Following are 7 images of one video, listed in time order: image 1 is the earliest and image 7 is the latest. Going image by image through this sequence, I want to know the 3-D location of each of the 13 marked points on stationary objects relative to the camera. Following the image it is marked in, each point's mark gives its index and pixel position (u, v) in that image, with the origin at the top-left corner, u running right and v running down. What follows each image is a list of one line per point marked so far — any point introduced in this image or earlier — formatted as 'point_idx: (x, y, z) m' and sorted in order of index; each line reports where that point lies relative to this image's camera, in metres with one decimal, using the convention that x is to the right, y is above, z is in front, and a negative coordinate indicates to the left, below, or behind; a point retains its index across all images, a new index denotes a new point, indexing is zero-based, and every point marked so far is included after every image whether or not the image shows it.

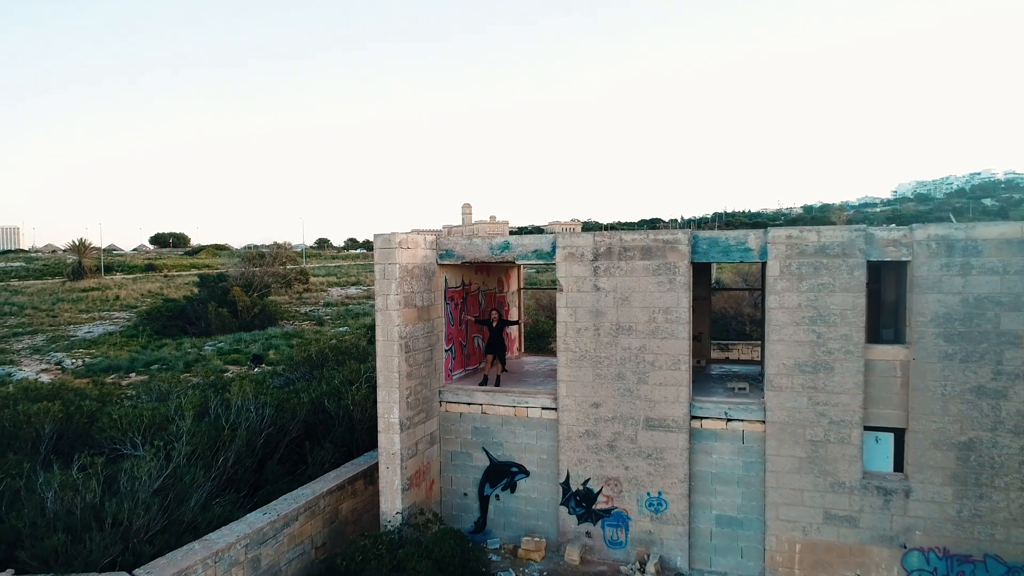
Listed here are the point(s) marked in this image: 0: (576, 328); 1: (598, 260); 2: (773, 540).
0: (+0.6, -0.3, +7.0) m
1: (+0.7, +0.2, +6.9) m
2: (+2.1, -2.0, +6.4) m
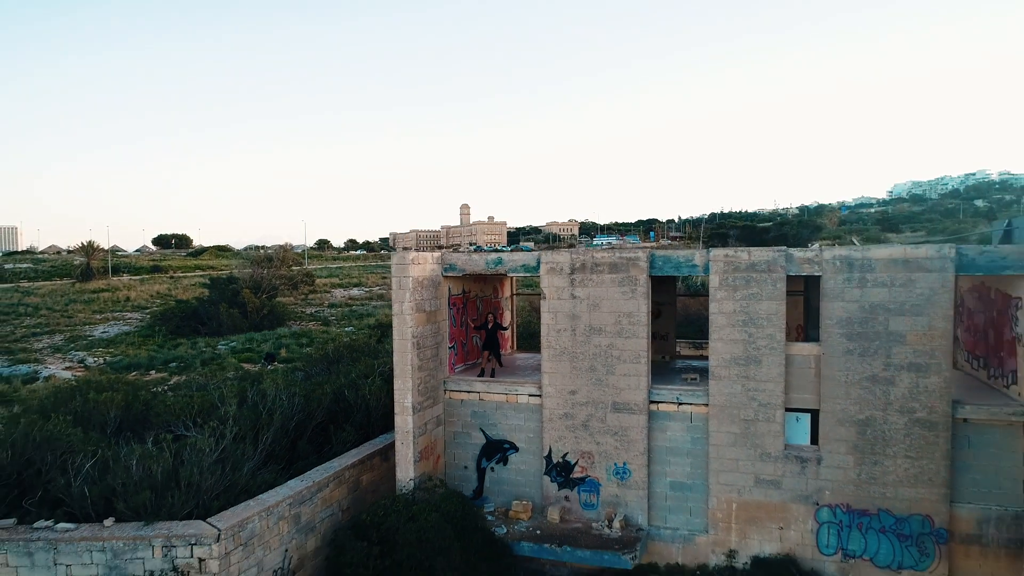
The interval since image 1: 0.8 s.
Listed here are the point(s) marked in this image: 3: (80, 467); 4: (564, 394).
0: (+0.5, -0.4, +8.6) m
1: (+0.6, +0.2, +8.4) m
2: (+2.0, -2.1, +8.0) m
3: (-4.0, -1.8, +7.9) m
4: (+0.5, -1.1, +8.6) m
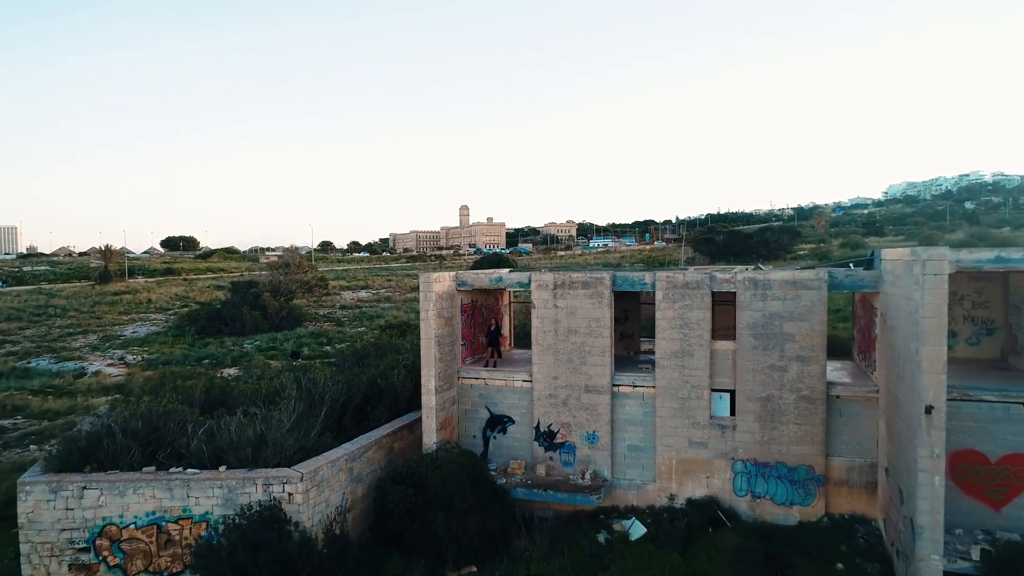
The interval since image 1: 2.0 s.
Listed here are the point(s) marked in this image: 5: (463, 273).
0: (+0.4, -0.6, +11.4) m
1: (+0.6, 0.0, +11.2) m
2: (+2.0, -2.2, +10.8) m
3: (-4.1, -2.0, +10.6) m
4: (+0.5, -1.3, +11.3) m
5: (-0.7, +0.2, +12.4) m
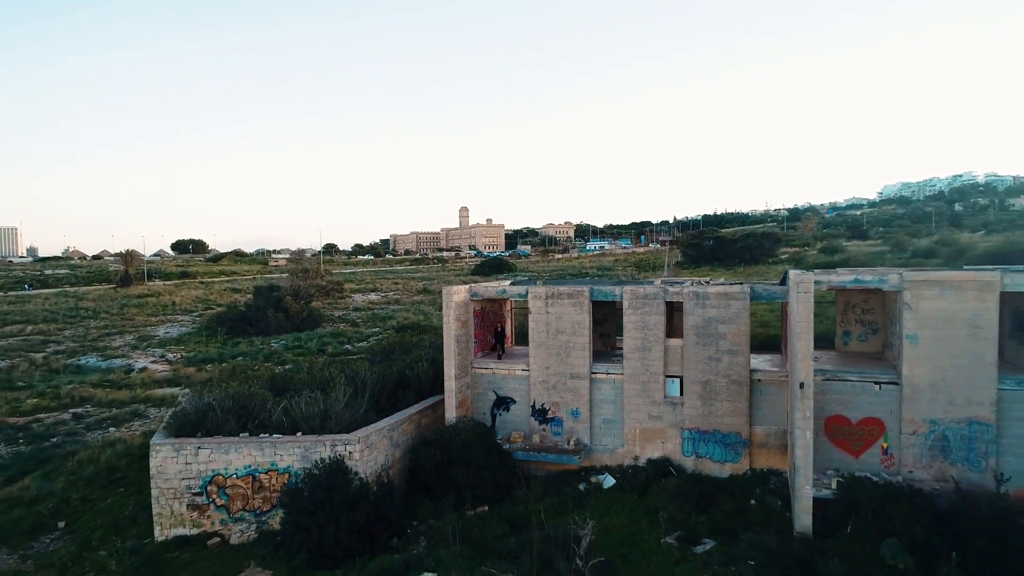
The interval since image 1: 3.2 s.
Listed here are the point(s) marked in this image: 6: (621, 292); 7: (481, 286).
0: (+0.5, -0.7, +14.7) m
1: (+0.6, -0.2, +14.6) m
2: (+2.0, -2.4, +14.1) m
3: (-4.0, -2.2, +14.0) m
4: (+0.5, -1.4, +14.7) m
5: (-0.7, 0.0, +15.7) m
6: (+1.9, -0.1, +14.1) m
7: (-0.6, 0.0, +15.4) m
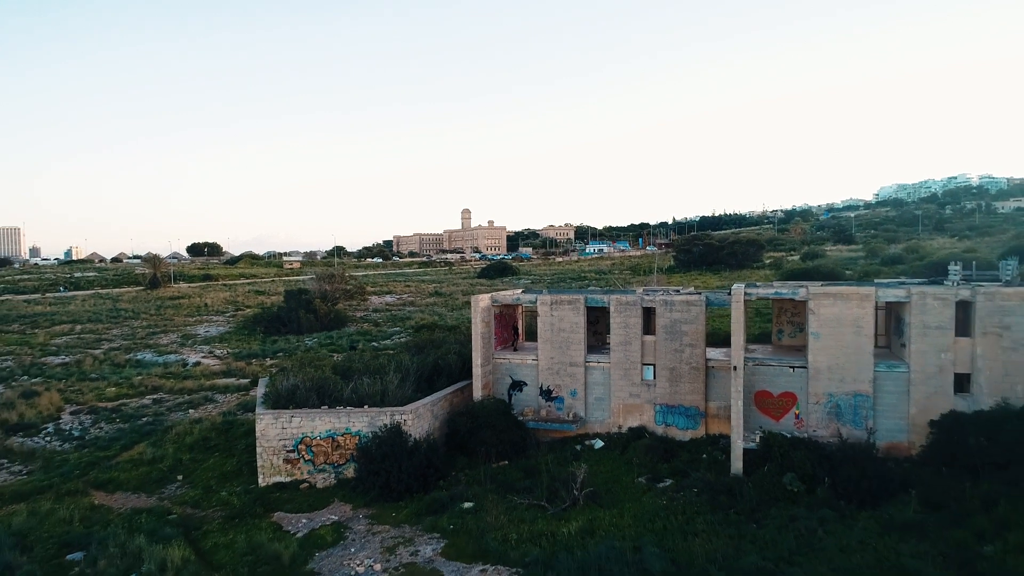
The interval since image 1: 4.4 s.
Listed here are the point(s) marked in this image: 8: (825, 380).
0: (+0.8, -0.9, +19.0) m
1: (+0.9, -0.4, +18.9) m
2: (+2.3, -2.6, +18.4) m
3: (-3.7, -2.4, +18.3) m
4: (+0.8, -1.6, +19.0) m
5: (-0.4, -0.1, +20.0) m
6: (+2.2, -0.3, +18.4) m
7: (-0.3, -0.2, +19.7) m
8: (+5.9, -1.7, +15.2) m
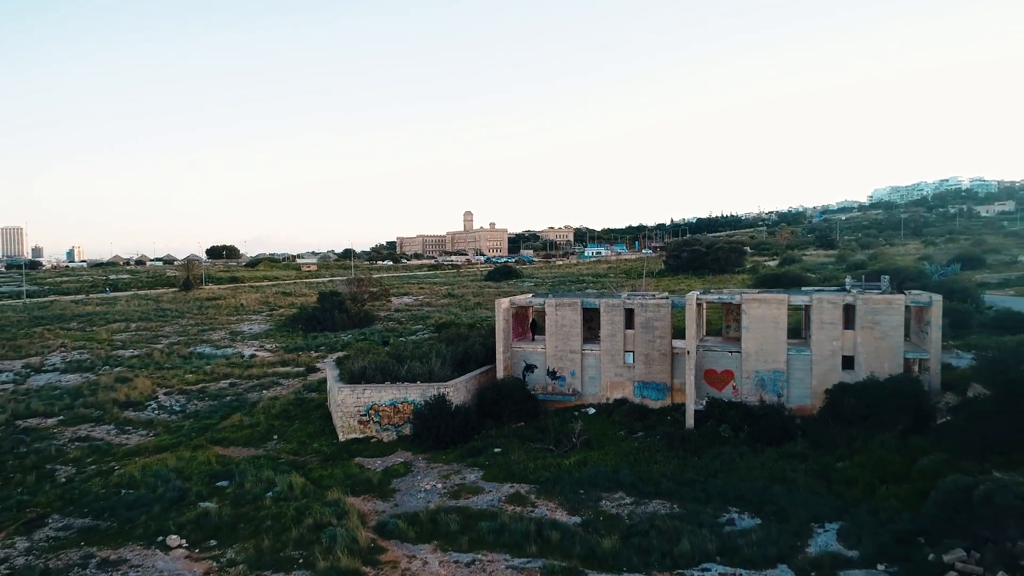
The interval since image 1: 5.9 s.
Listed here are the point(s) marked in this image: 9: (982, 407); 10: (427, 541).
0: (+1.2, -1.1, +25.0) m
1: (+1.4, -0.6, +24.9) m
2: (+2.7, -2.8, +24.4) m
3: (-3.3, -2.6, +24.3) m
4: (+1.3, -1.8, +25.0) m
5: (0.0, -0.3, +26.0) m
6: (+2.6, -0.4, +24.4) m
7: (+0.1, -0.3, +25.7) m
8: (+6.3, -1.9, +21.2) m
9: (+9.6, -2.5, +16.7) m
10: (-1.6, -4.9, +15.7) m
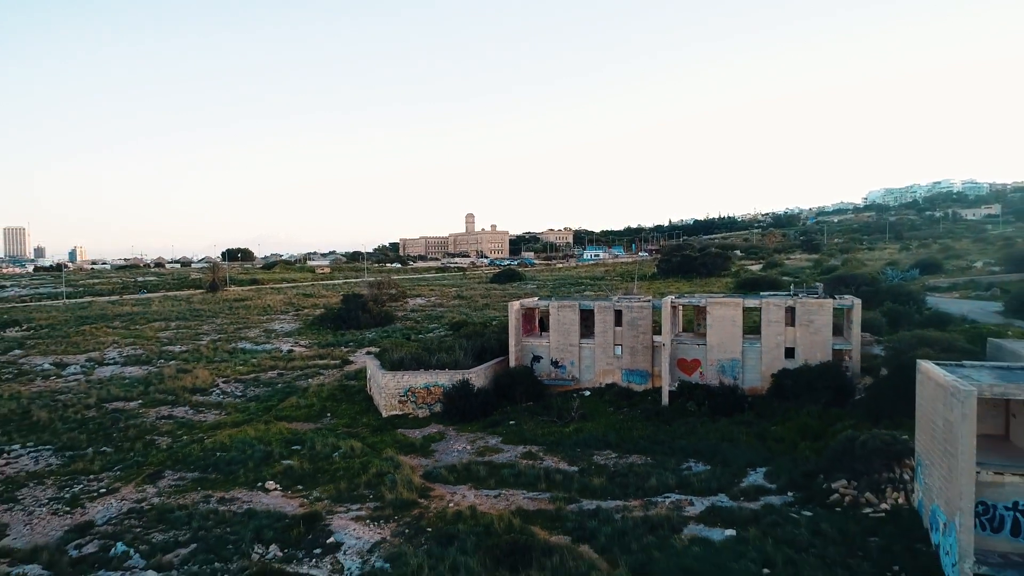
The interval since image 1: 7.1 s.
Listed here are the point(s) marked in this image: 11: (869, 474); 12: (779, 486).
0: (+1.6, -1.3, +30.4) m
1: (+1.7, -0.7, +30.3) m
2: (+3.1, -3.0, +29.8) m
3: (-2.9, -2.7, +29.7) m
4: (+1.6, -2.0, +30.4) m
5: (+0.4, -0.5, +31.4) m
6: (+3.0, -0.6, +29.8) m
7: (+0.5, -0.5, +31.1) m
8: (+6.7, -2.1, +26.6) m
9: (+10.0, -2.6, +22.1) m
10: (-1.3, -5.1, +21.1) m
11: (+7.9, -4.1, +18.0) m
12: (+6.2, -4.6, +19.0) m
